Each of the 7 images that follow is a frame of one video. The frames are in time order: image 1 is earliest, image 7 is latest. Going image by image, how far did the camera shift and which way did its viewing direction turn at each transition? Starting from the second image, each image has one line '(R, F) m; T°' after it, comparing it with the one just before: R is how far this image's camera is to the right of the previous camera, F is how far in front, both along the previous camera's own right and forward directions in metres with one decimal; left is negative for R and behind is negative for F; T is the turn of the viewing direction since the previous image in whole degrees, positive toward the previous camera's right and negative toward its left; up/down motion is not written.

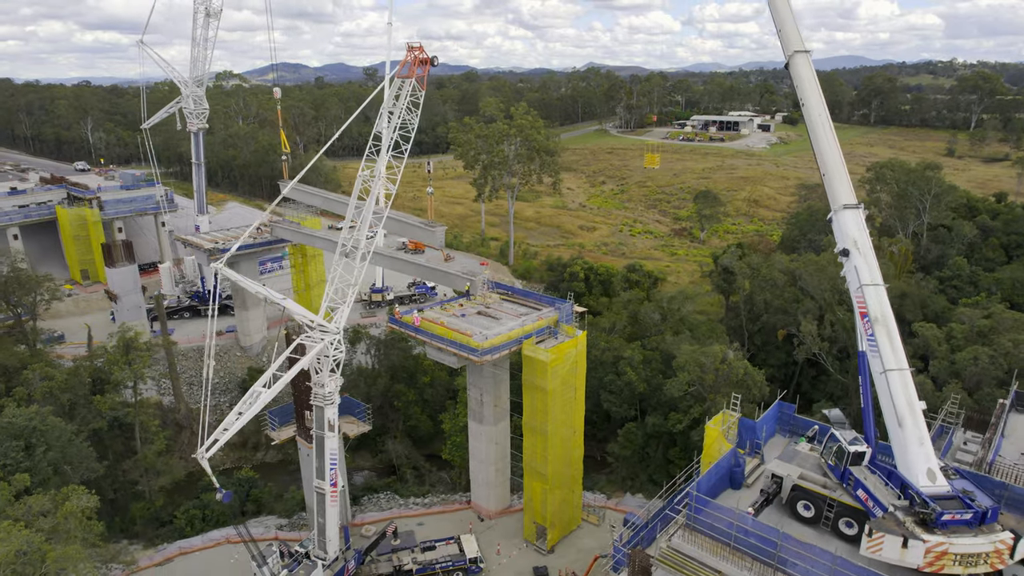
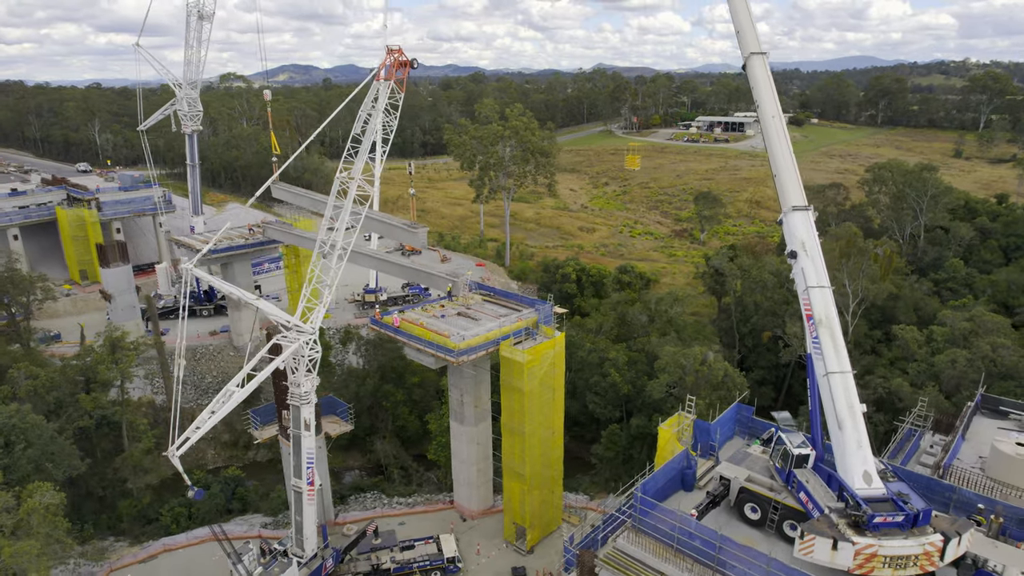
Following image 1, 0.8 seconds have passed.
(+1.3, -0.1) m; -1°
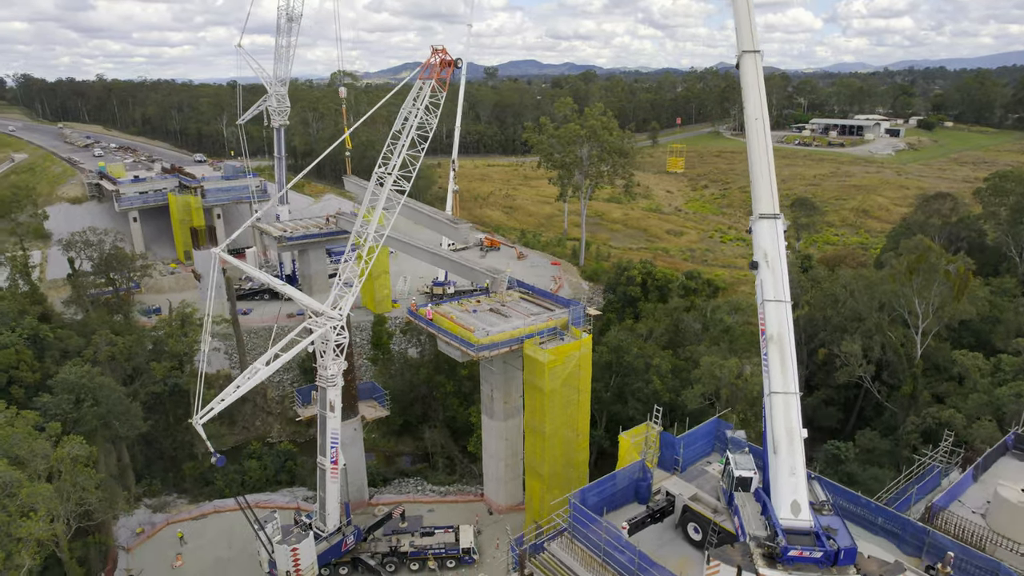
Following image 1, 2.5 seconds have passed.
(+3.2, +0.2) m; -9°
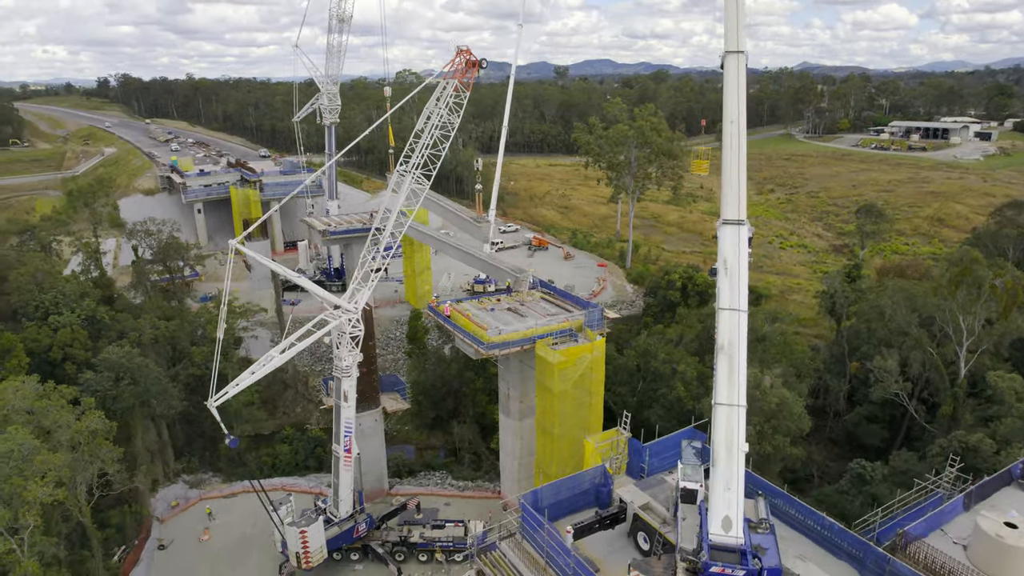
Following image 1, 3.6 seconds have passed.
(+2.2, 0.0) m; -6°
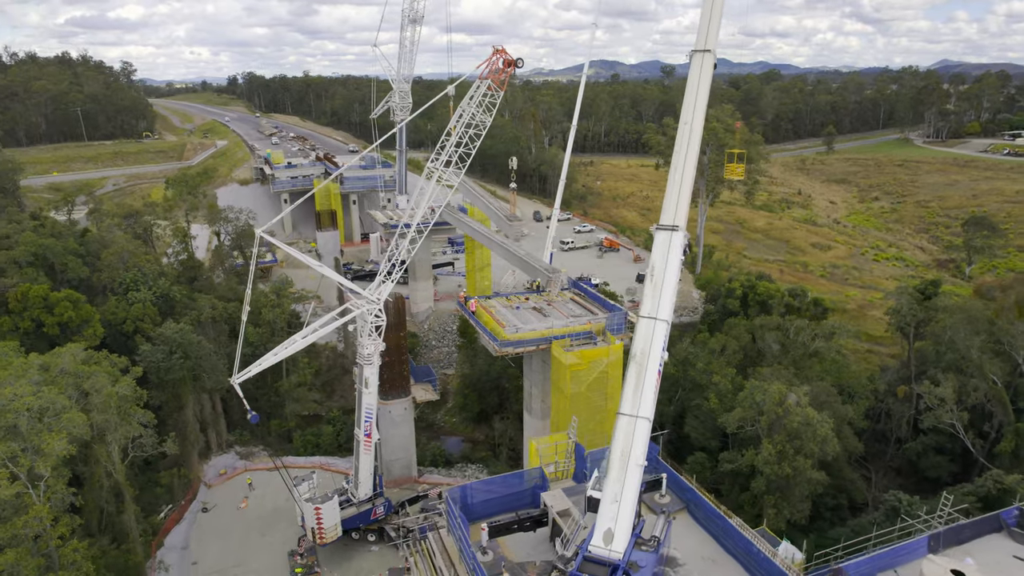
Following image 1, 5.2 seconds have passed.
(+3.3, +0.2) m; -9°
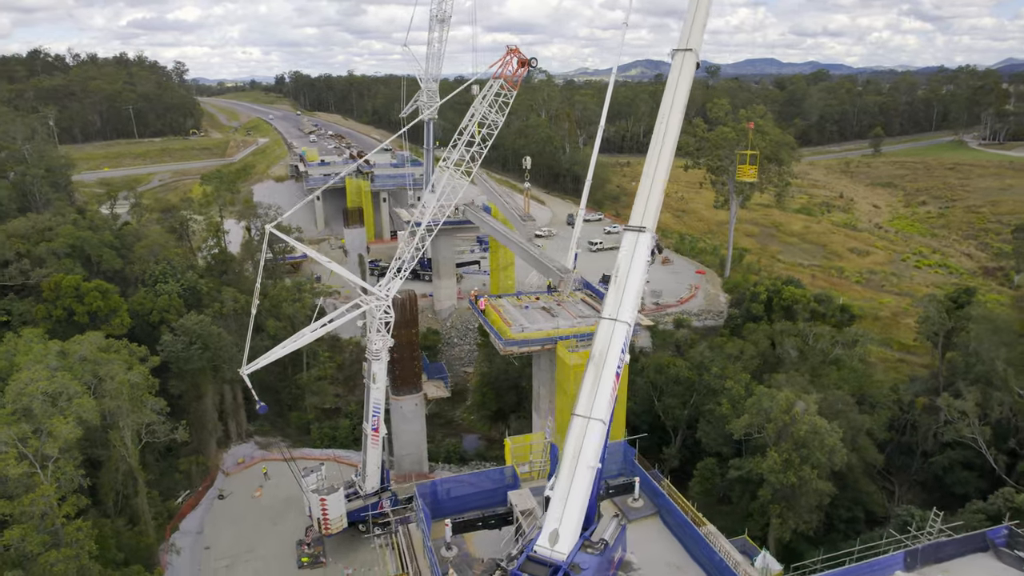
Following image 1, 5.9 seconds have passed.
(+1.4, 0.0) m; -4°
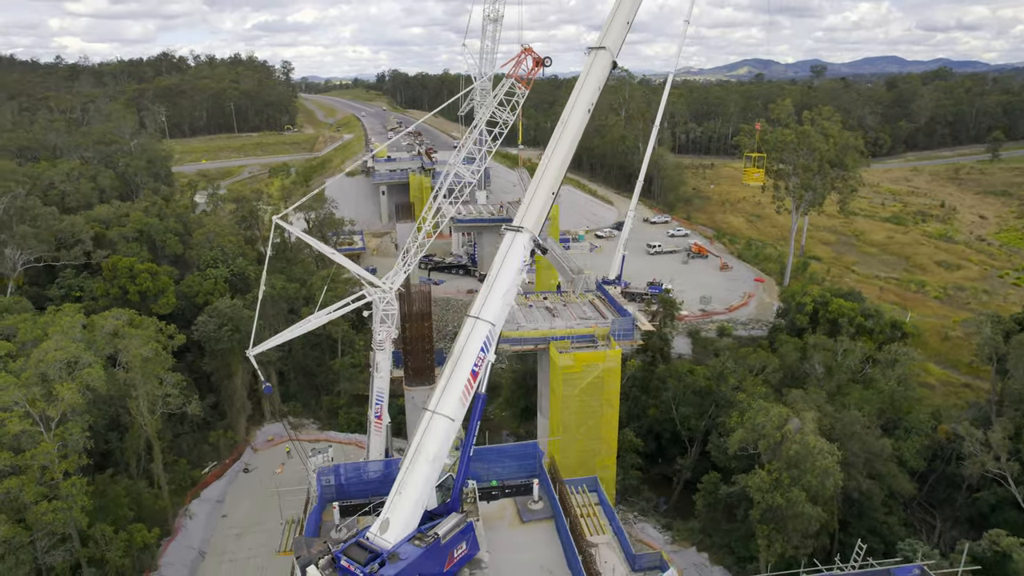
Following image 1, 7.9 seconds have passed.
(+3.9, +0.2) m; -8°
